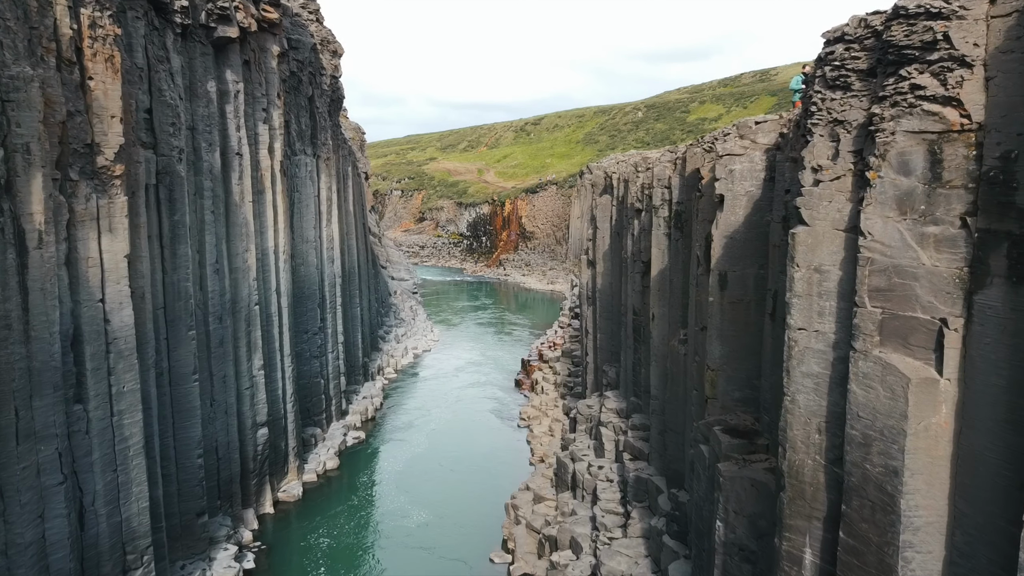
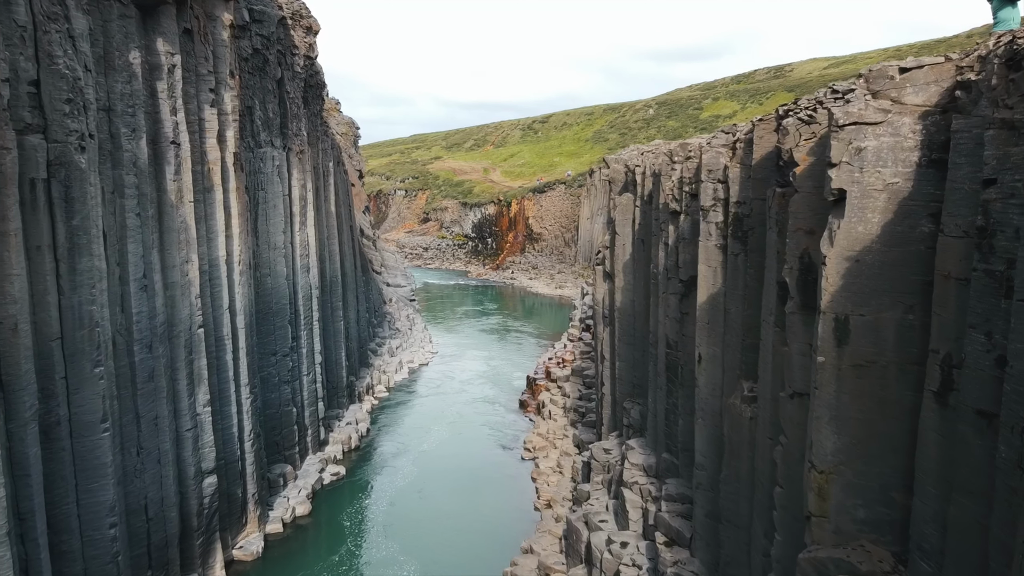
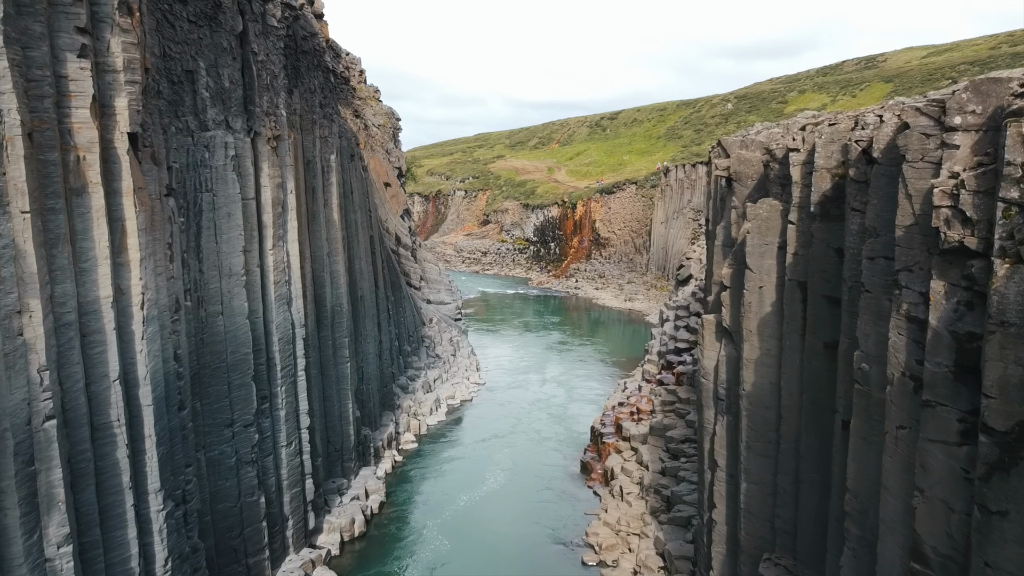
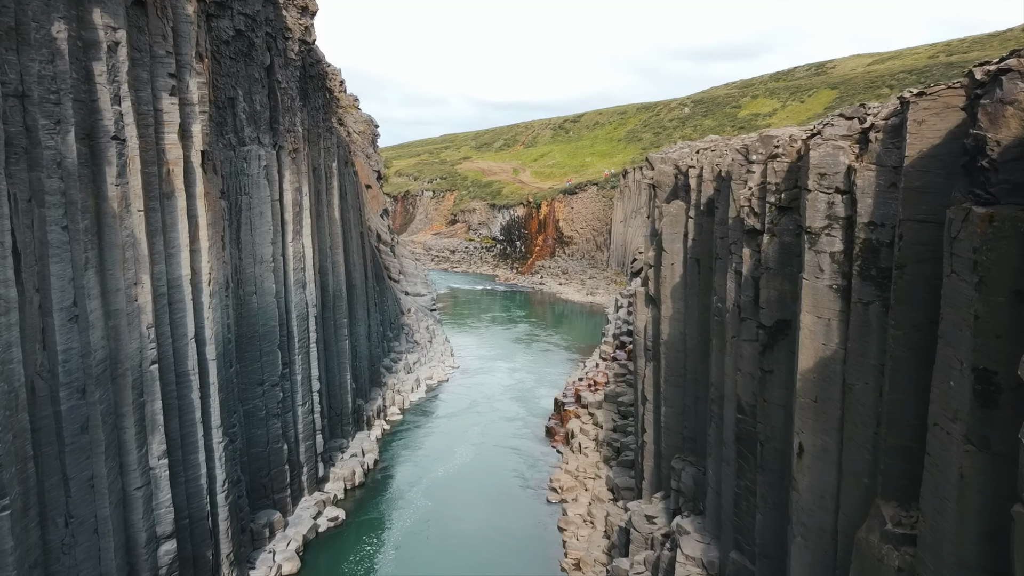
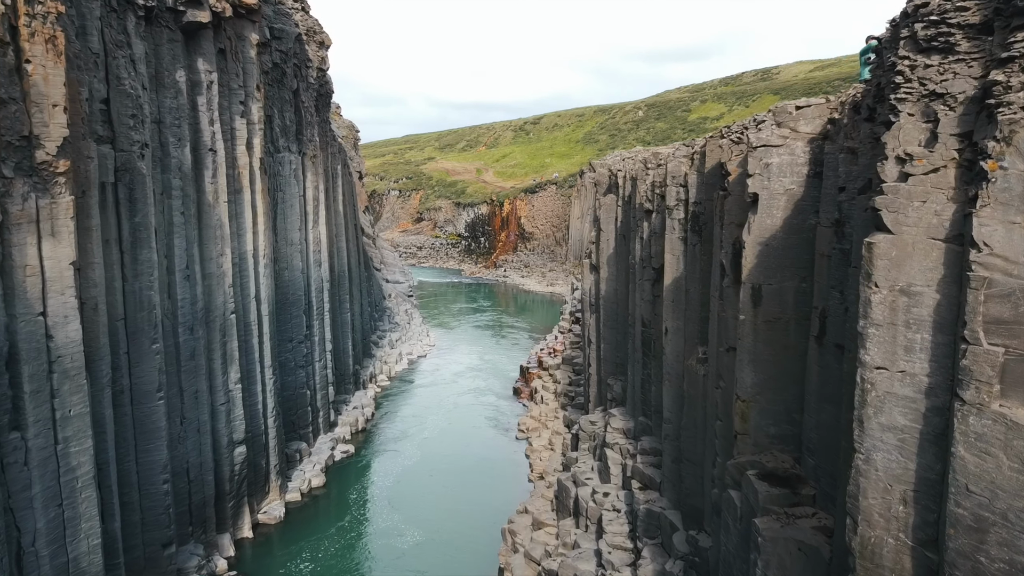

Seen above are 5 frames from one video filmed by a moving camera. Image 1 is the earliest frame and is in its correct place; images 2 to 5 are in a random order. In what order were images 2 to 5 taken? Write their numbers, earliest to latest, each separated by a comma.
5, 2, 4, 3
